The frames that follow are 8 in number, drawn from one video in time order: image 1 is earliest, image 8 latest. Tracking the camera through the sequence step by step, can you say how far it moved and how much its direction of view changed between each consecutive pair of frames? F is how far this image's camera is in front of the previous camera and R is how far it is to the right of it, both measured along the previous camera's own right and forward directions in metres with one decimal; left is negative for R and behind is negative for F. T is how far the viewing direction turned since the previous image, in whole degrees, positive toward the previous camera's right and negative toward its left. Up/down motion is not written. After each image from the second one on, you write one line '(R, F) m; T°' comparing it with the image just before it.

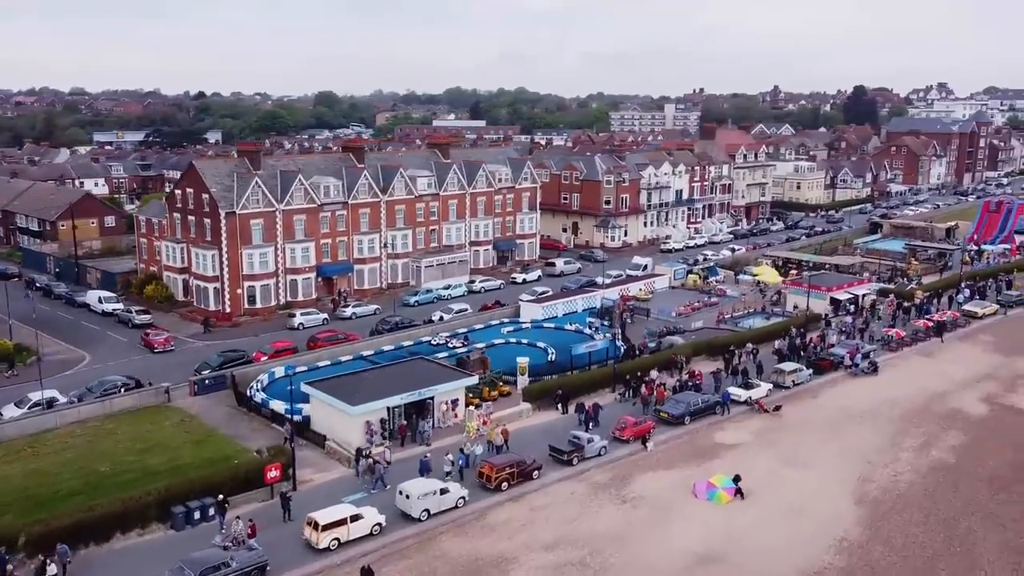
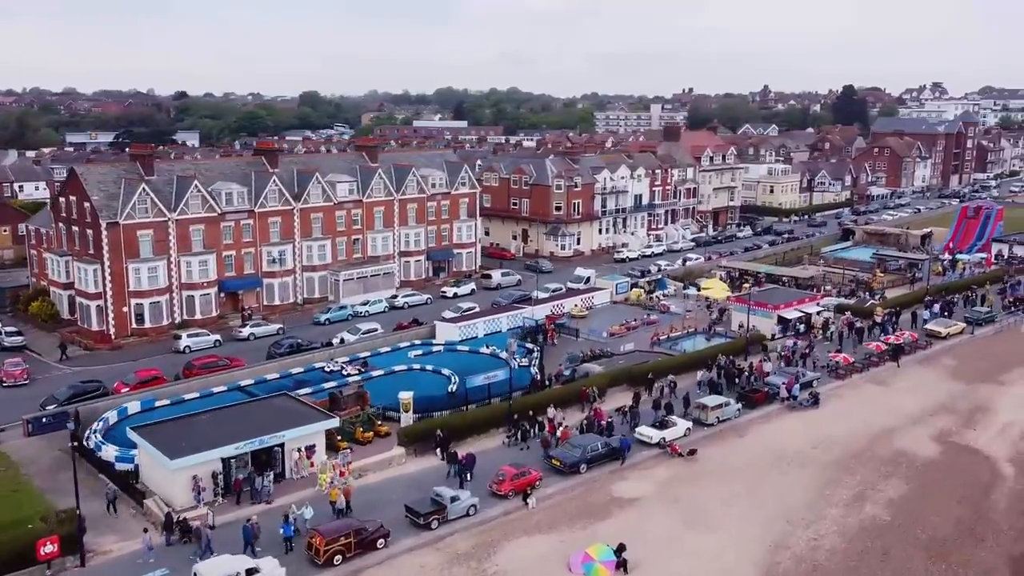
(+4.9, +5.4) m; 0°
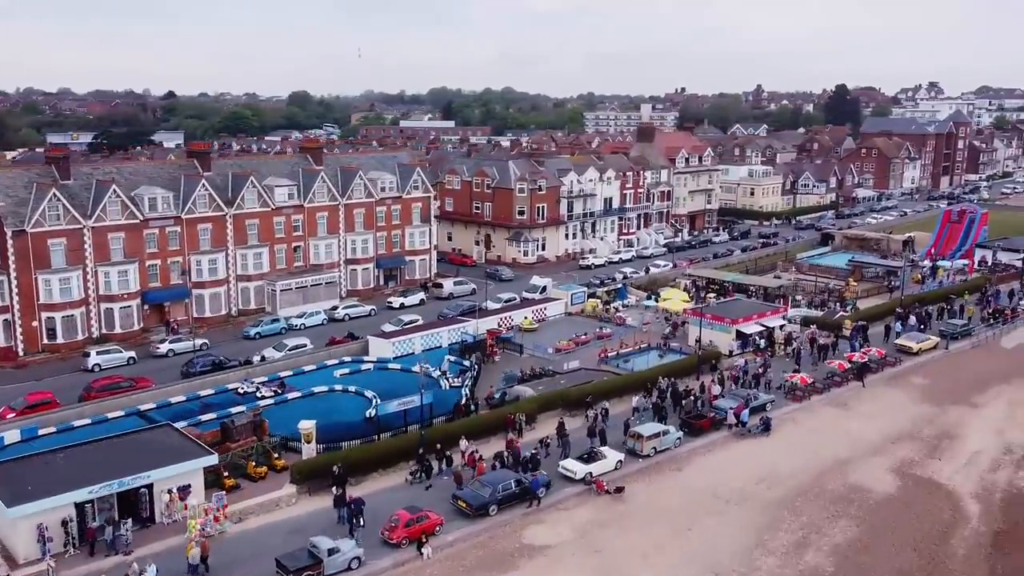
(+3.3, +3.6) m; 0°
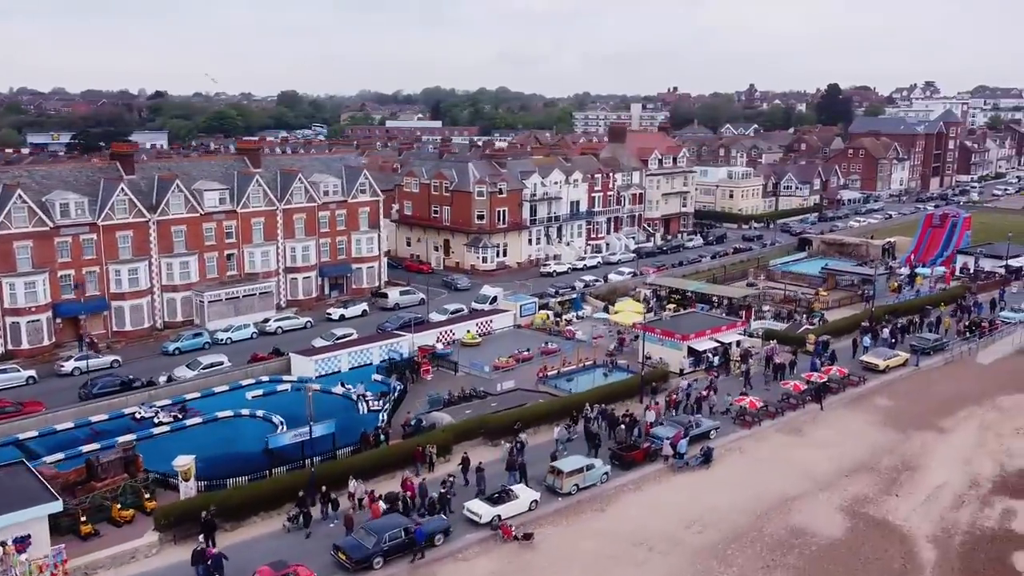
(+3.3, +3.6) m; 0°
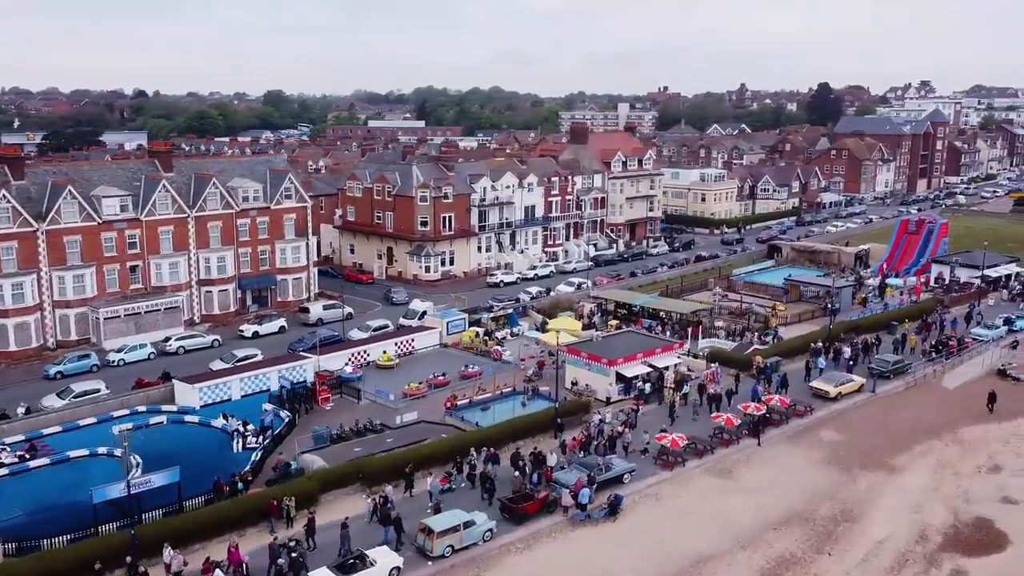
(+4.1, +4.5) m; 0°
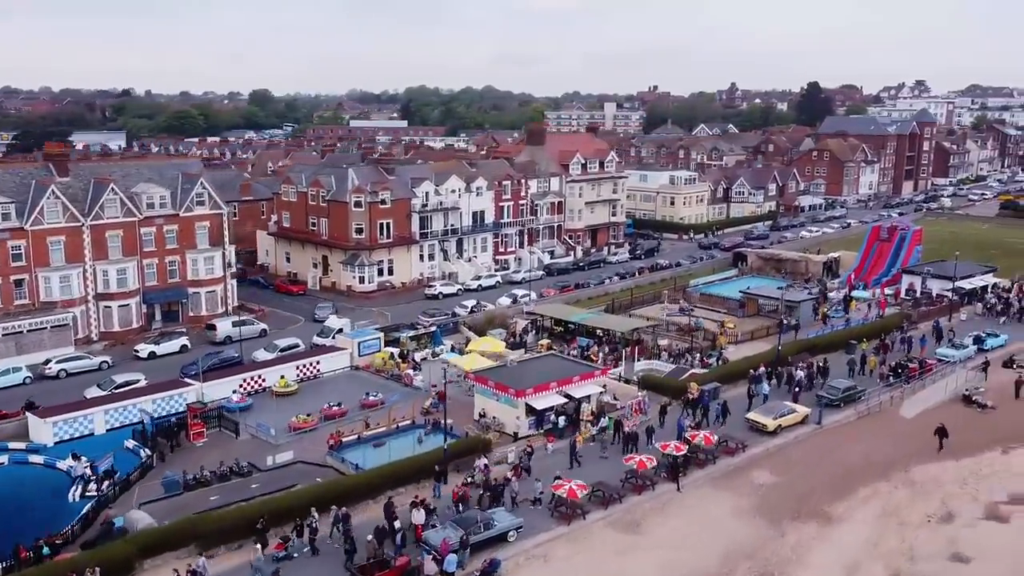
(+4.1, +4.5) m; 0°
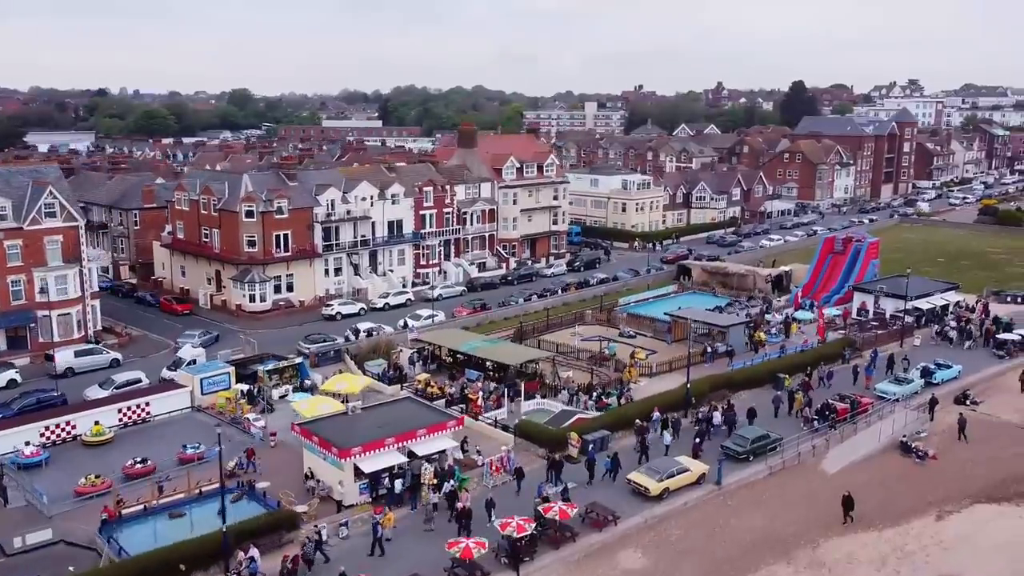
(+5.7, +6.3) m; 0°
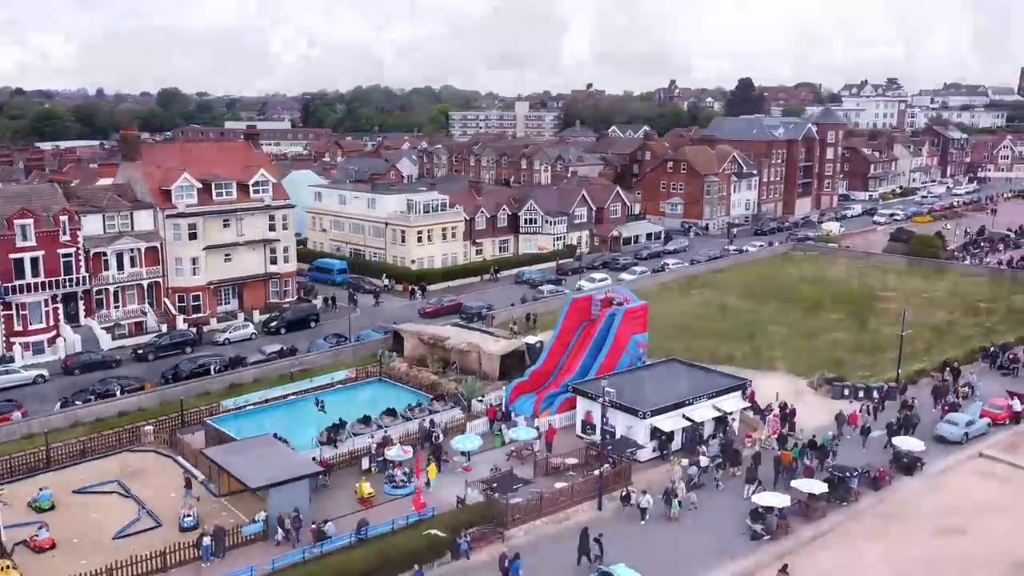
(+18.6, +20.7) m; 0°
